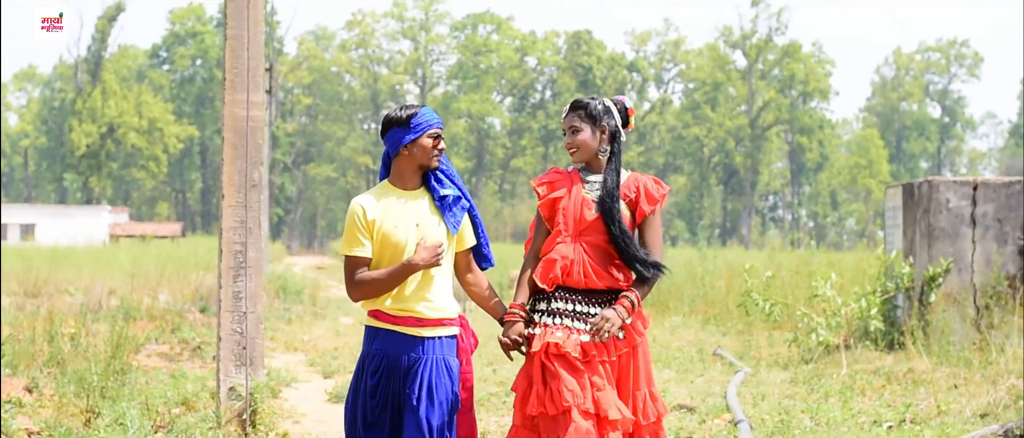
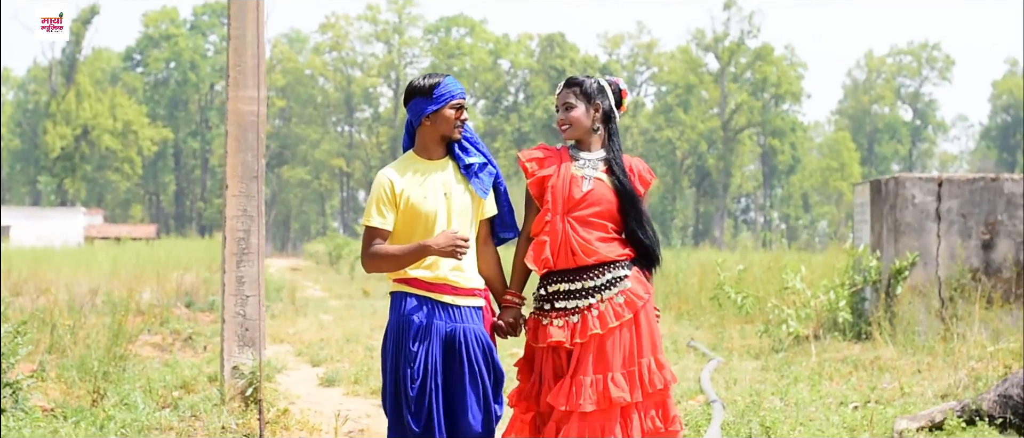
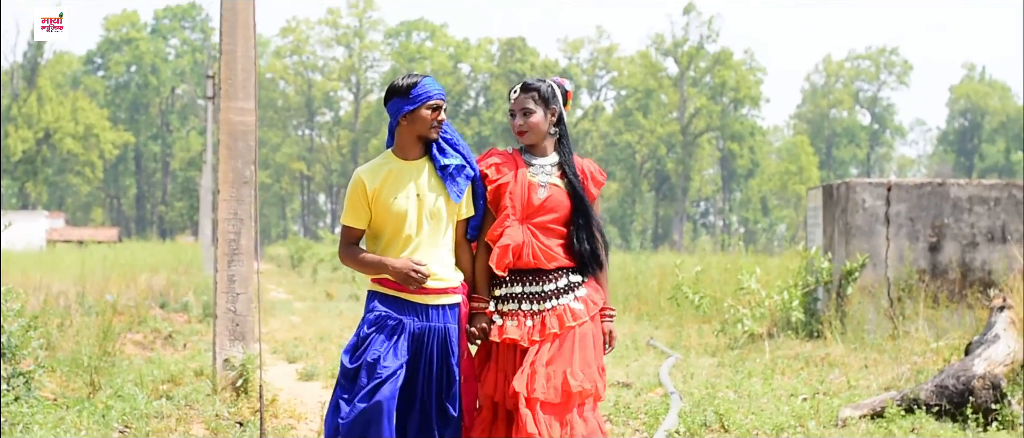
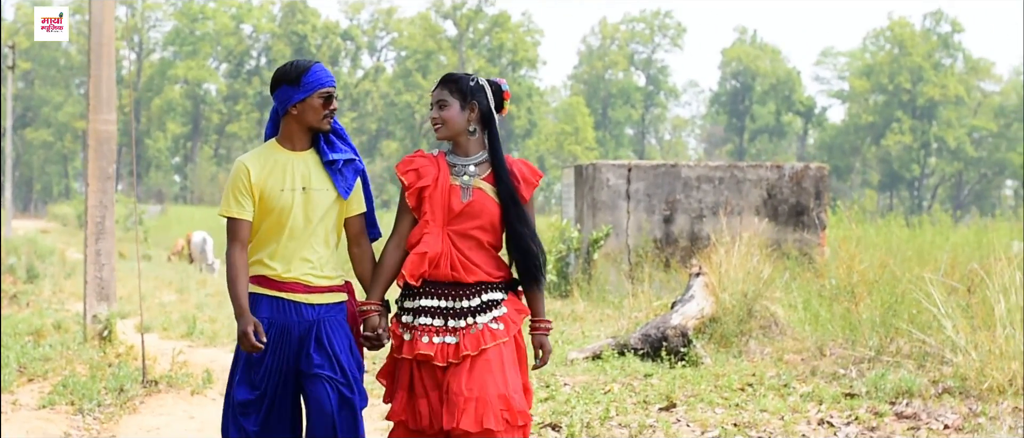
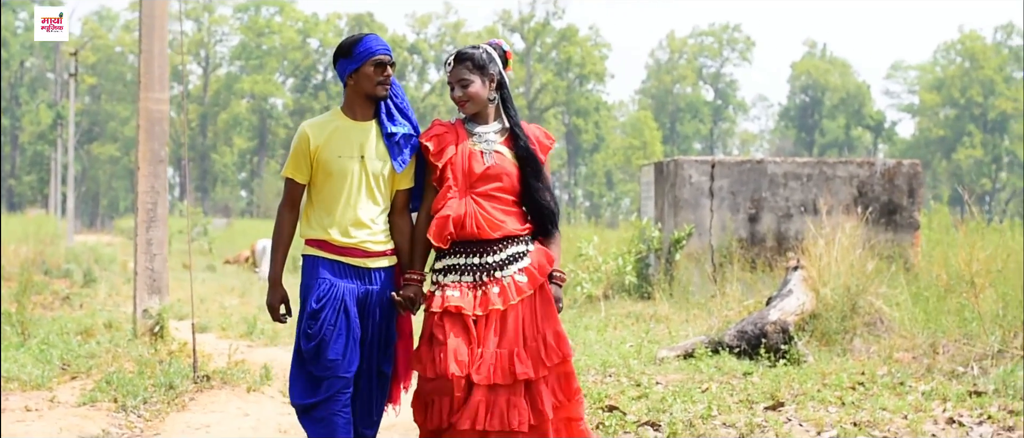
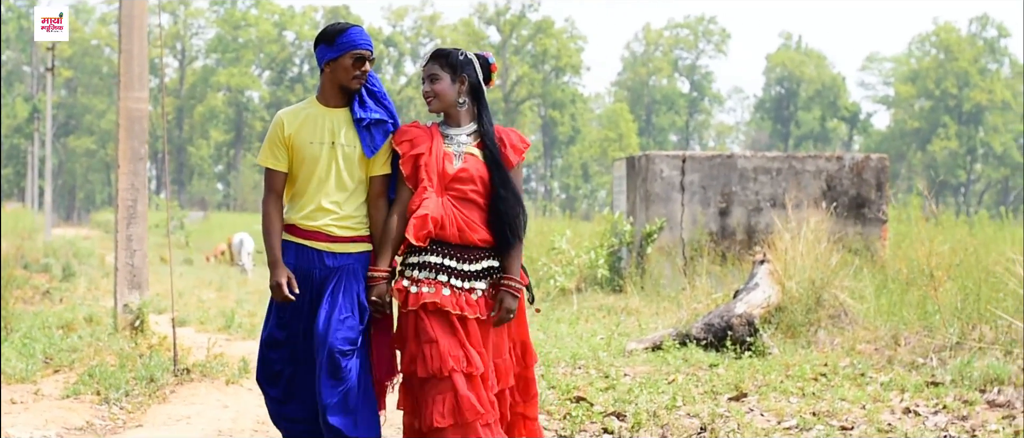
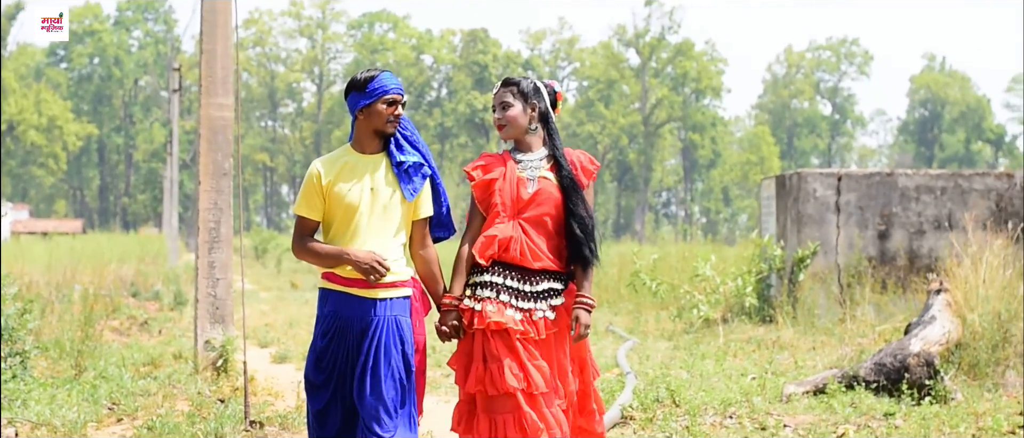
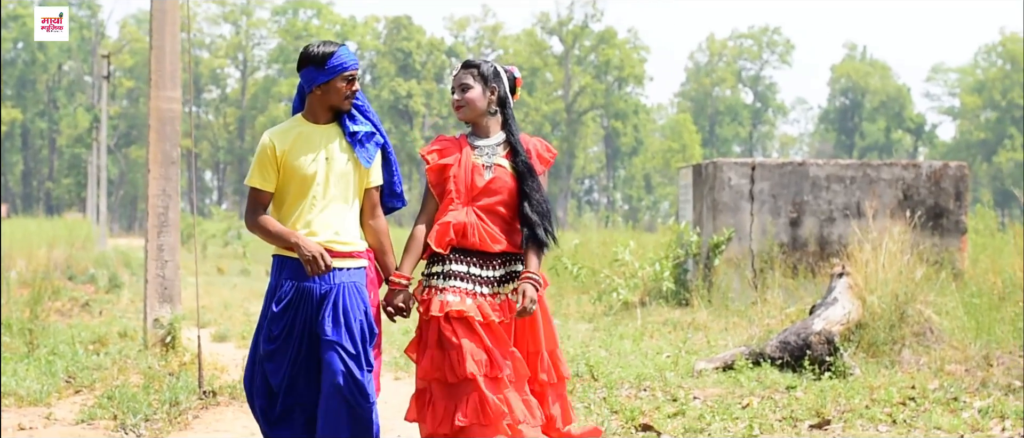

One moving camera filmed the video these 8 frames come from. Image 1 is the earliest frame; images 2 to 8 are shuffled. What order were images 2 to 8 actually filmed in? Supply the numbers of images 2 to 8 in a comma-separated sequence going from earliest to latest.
2, 3, 7, 8, 5, 6, 4
